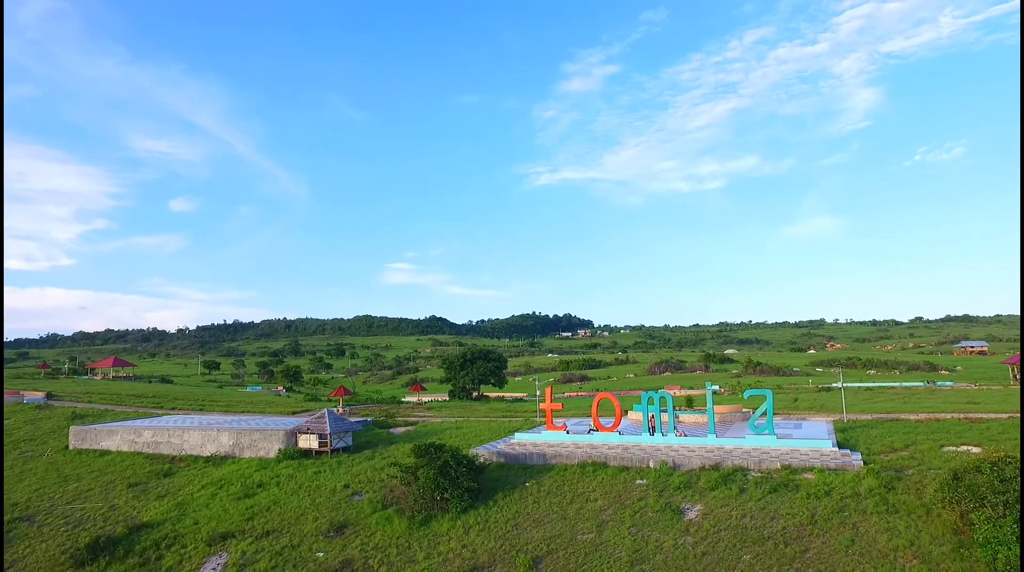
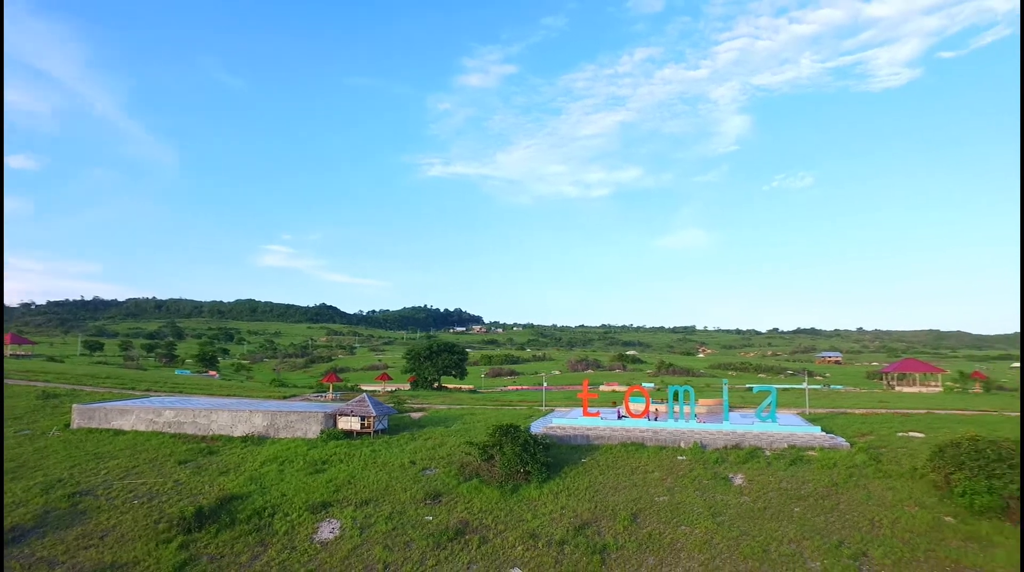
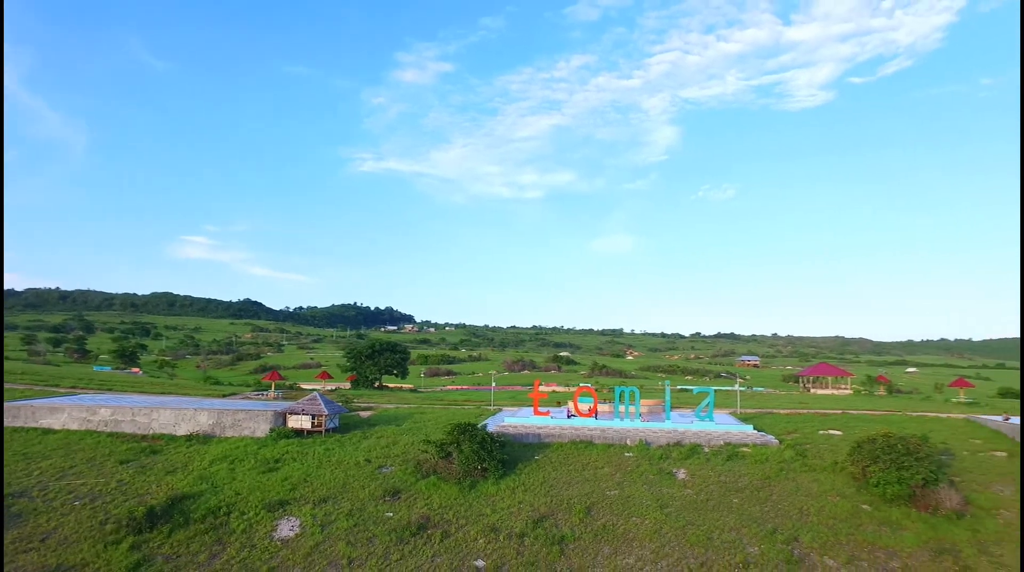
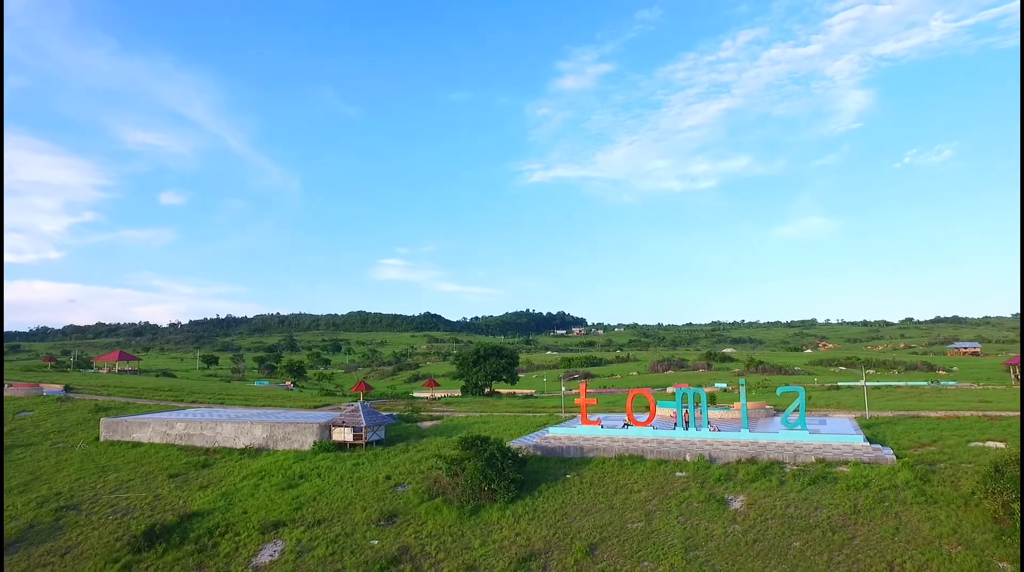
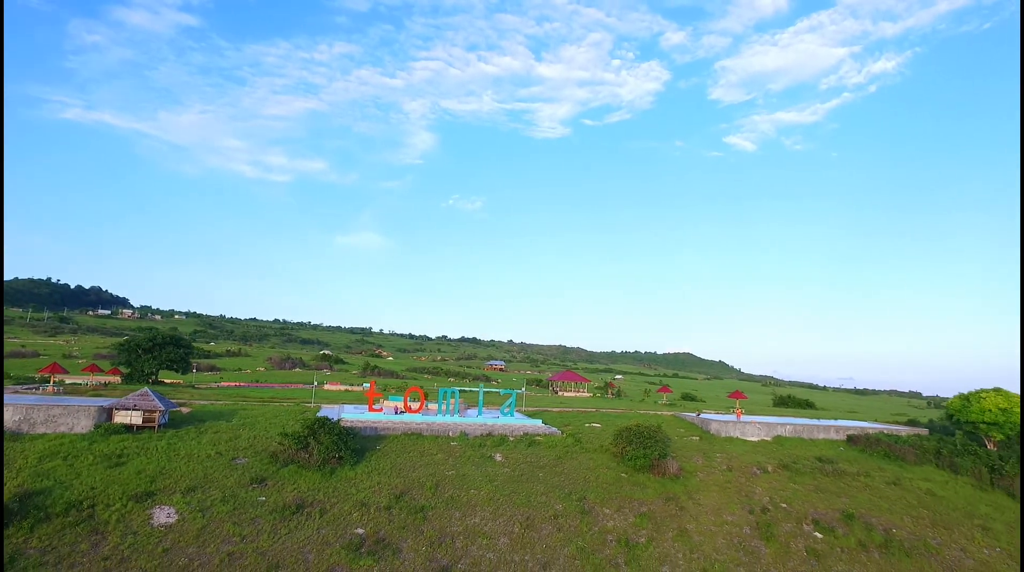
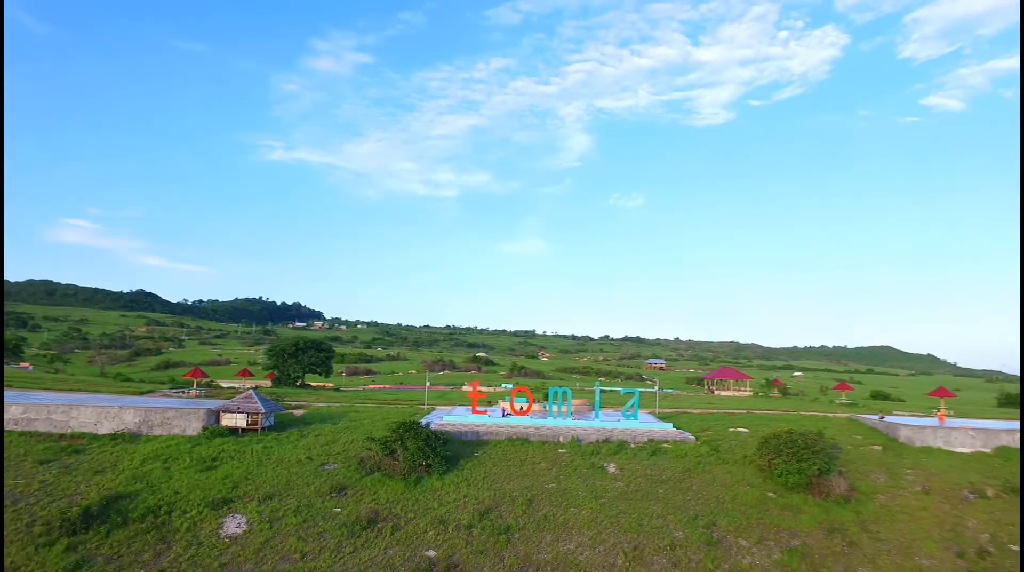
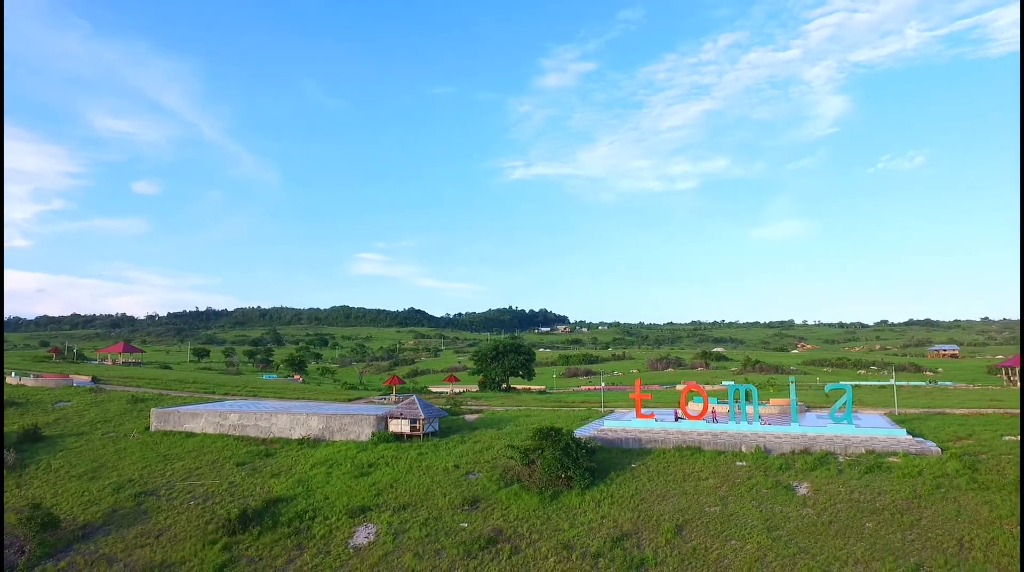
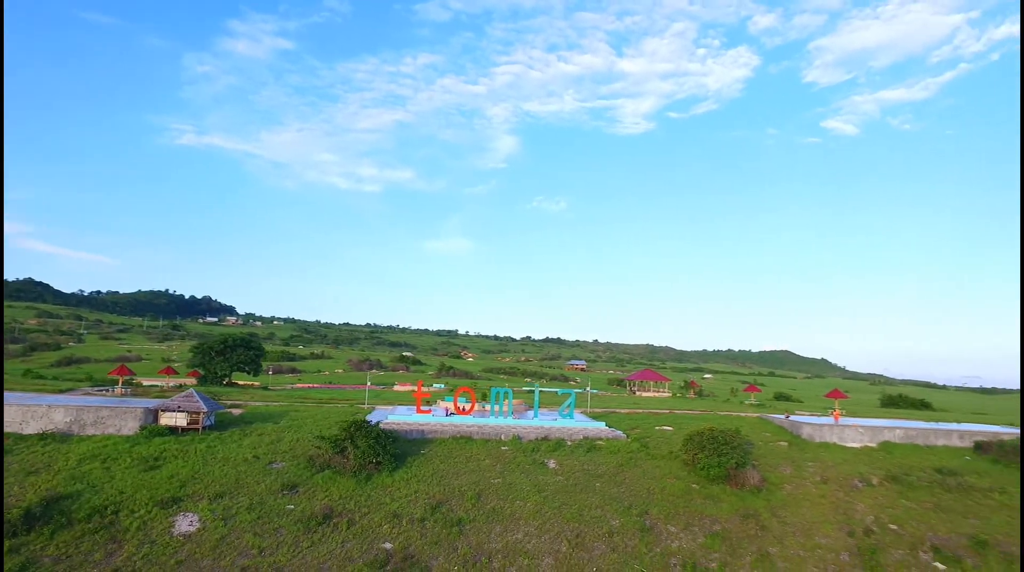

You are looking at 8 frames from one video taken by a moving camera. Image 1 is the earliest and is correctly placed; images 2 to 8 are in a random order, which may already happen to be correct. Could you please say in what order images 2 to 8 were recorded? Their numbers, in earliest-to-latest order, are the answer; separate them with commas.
4, 7, 2, 3, 6, 8, 5
